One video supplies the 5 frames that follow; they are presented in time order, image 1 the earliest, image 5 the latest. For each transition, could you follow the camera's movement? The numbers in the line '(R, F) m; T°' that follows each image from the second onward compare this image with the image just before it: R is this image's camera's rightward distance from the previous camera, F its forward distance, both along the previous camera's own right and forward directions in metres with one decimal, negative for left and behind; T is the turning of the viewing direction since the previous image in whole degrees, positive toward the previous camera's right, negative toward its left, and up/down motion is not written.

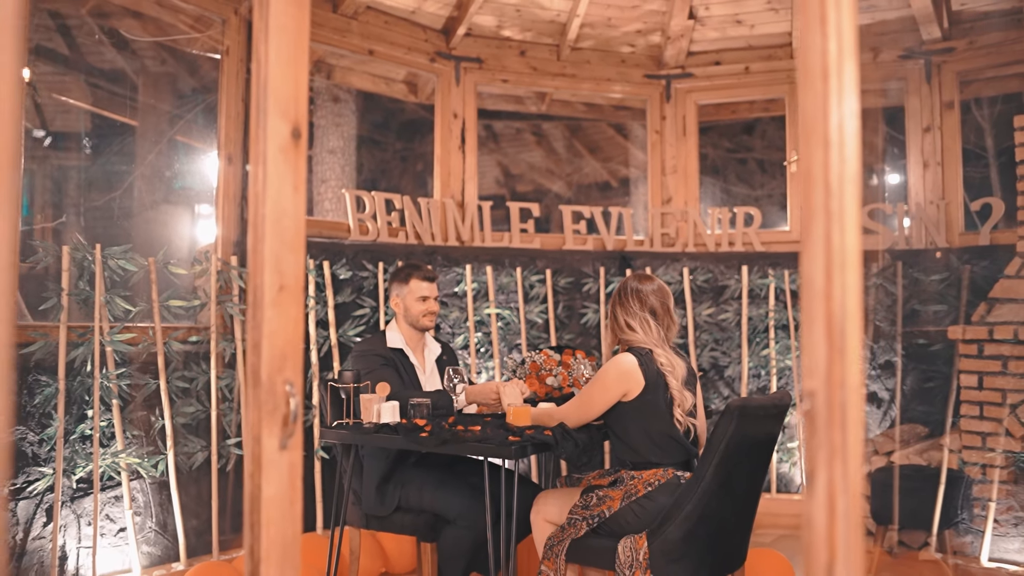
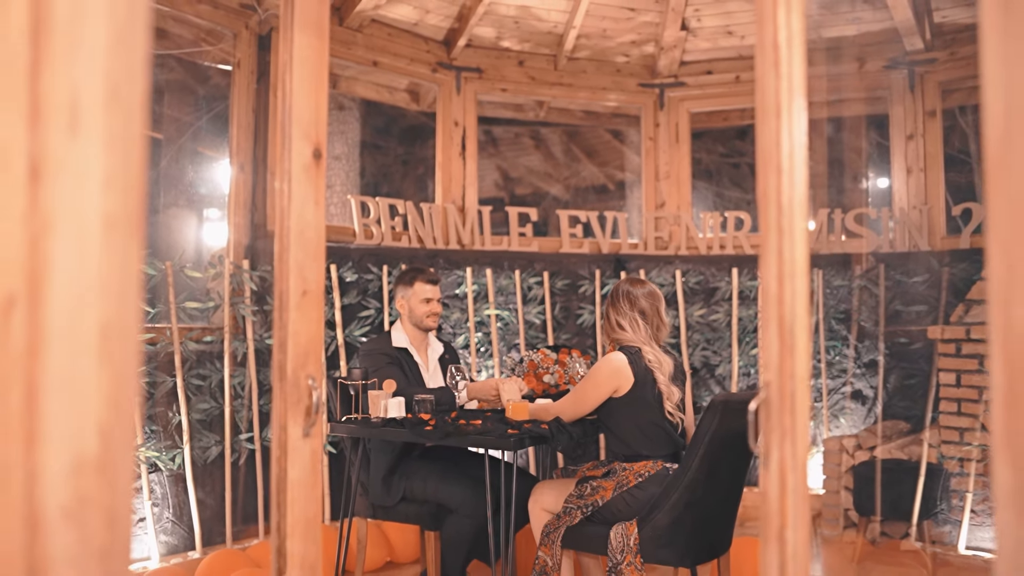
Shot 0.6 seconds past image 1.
(0.0, -0.2) m; 0°
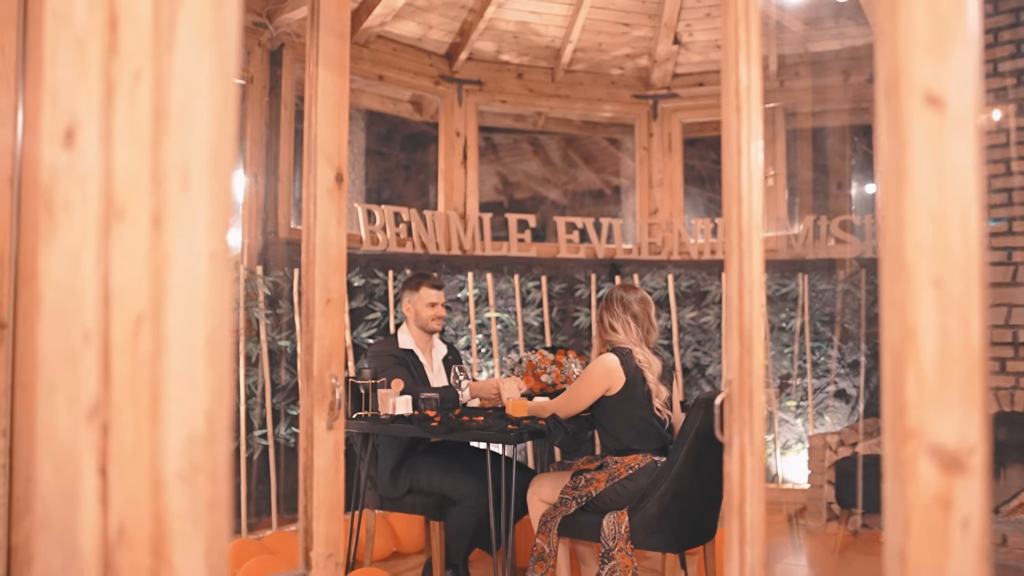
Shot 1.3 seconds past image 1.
(0.0, -0.2) m; 0°
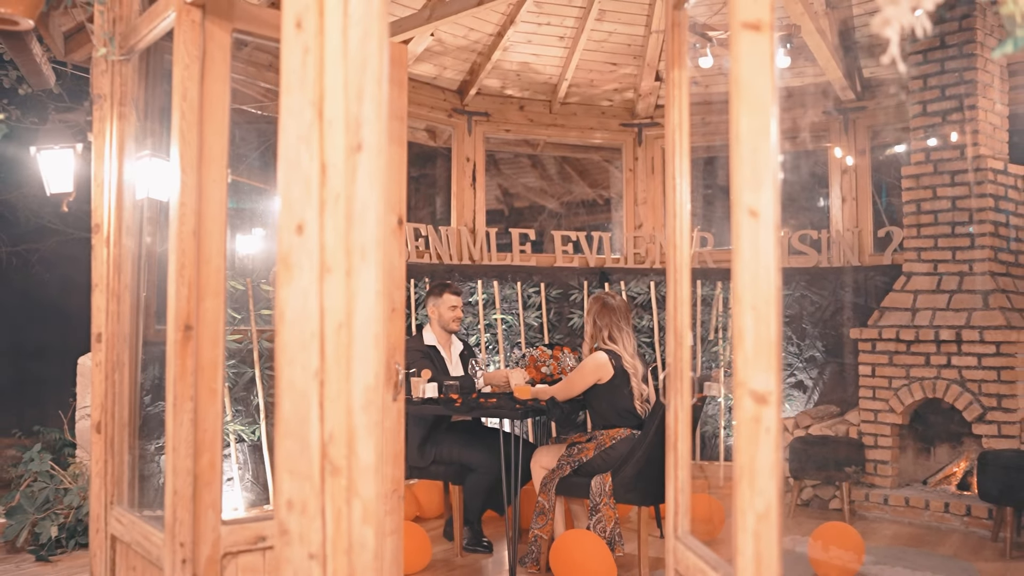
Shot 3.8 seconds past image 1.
(-0.1, -0.8) m; 0°
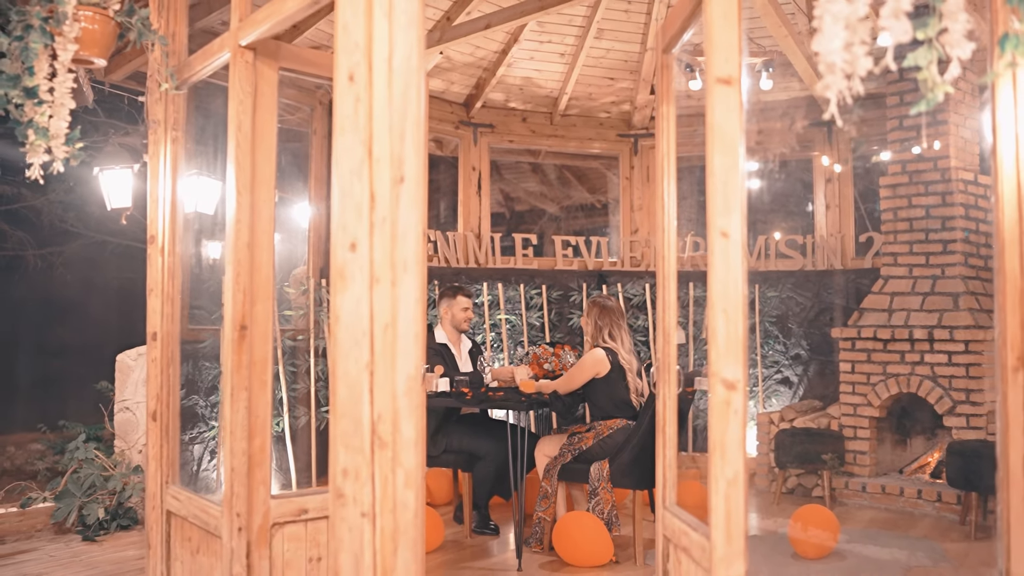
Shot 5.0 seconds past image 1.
(0.0, -0.4) m; 0°
